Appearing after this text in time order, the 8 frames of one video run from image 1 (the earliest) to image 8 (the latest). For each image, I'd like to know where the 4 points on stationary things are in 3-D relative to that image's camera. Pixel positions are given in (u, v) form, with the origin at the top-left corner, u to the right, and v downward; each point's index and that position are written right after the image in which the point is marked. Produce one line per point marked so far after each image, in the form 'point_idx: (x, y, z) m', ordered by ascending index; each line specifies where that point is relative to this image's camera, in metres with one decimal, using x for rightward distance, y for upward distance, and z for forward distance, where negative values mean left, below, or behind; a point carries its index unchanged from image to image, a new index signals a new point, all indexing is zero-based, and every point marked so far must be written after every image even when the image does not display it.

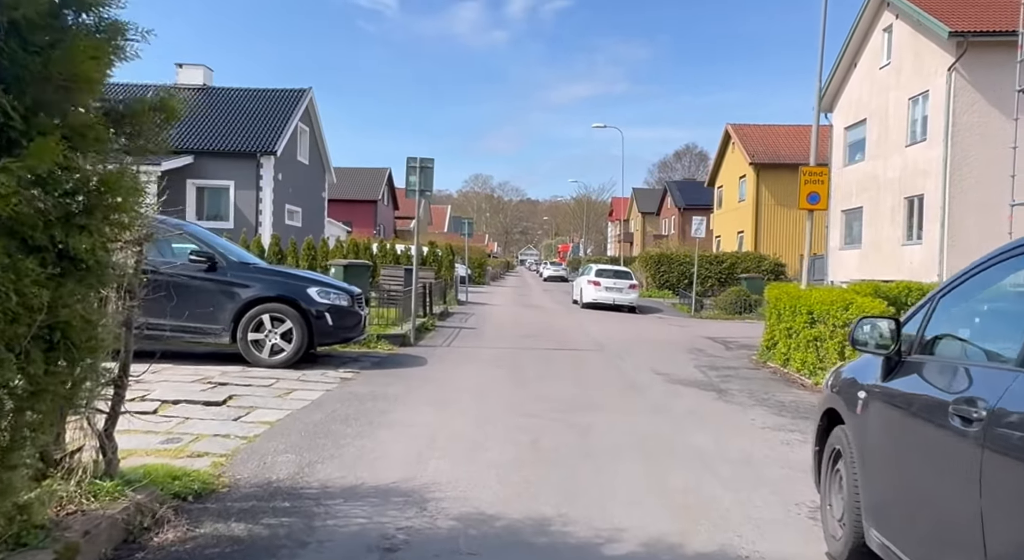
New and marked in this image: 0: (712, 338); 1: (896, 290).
0: (+4.3, -1.3, +17.3) m
1: (+7.1, -0.2, +14.9) m
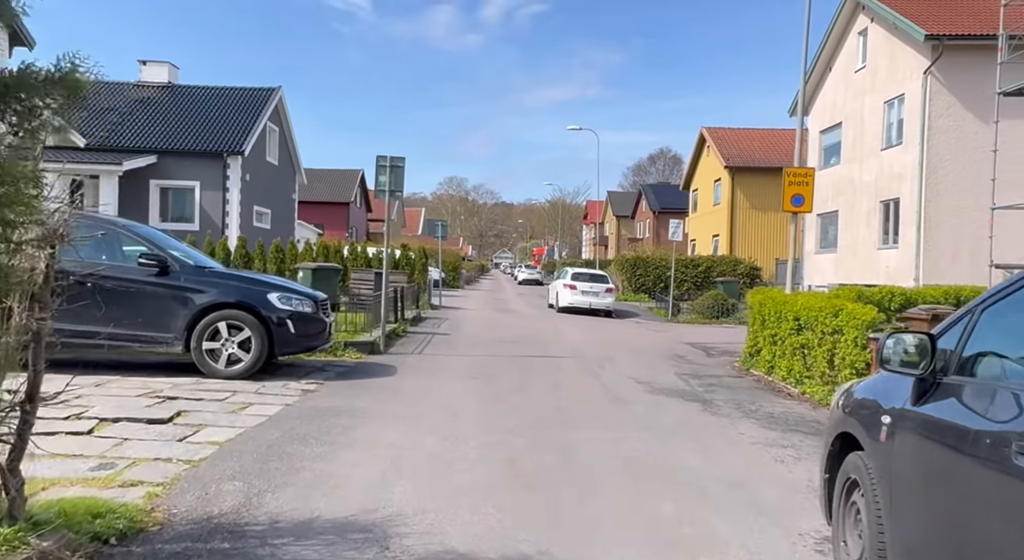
0: (+3.8, -1.4, +16.9) m
1: (+6.6, -0.2, +14.6) m
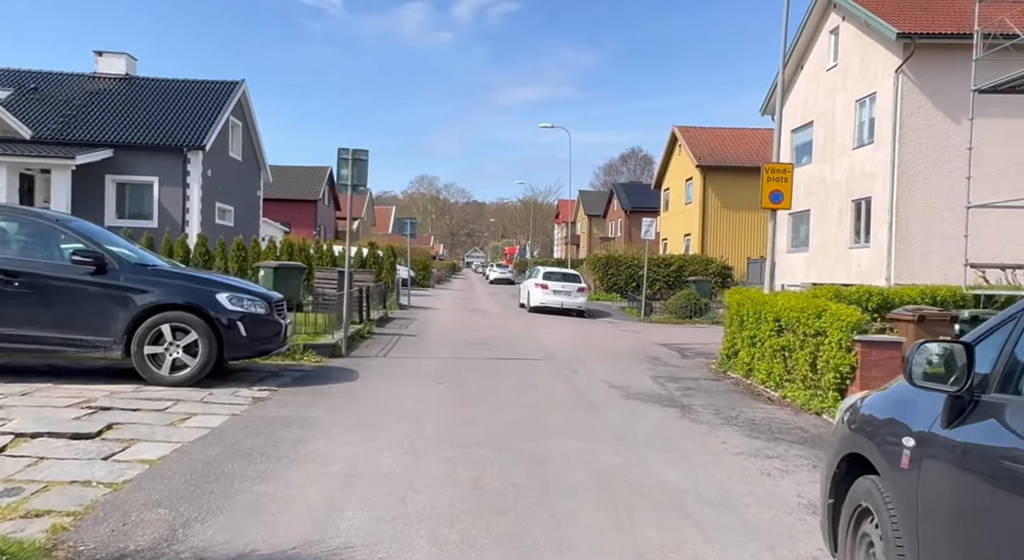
0: (+3.1, -1.3, +16.4) m
1: (+6.1, -0.2, +14.2) m
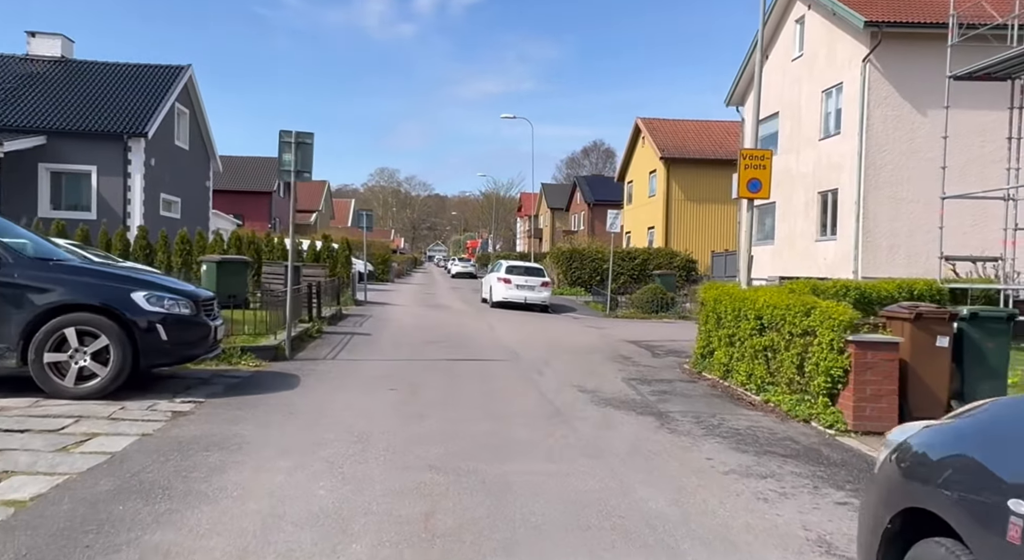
0: (+2.4, -1.2, +15.6) m
1: (+5.4, -0.1, +13.6) m
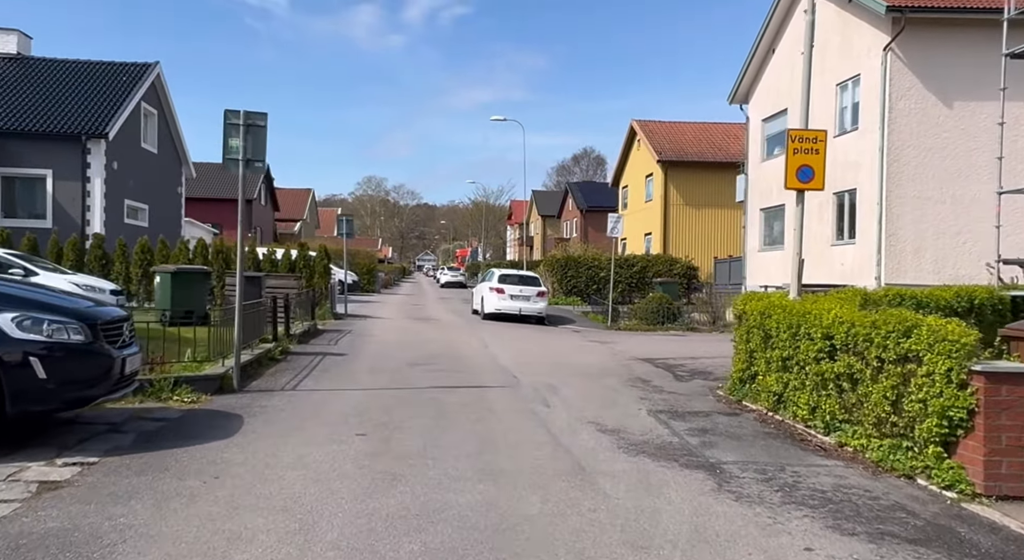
0: (+2.3, -1.4, +13.6) m
1: (+5.4, -0.2, +11.6) m
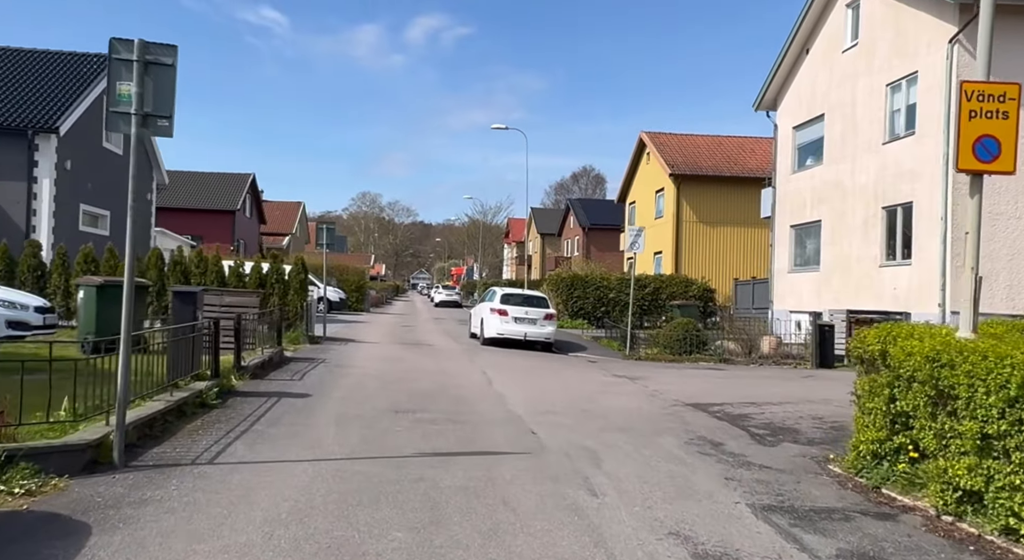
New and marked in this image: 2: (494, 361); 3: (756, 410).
0: (+2.5, -1.7, +10.5) m
1: (+5.6, -0.5, +8.5) m
2: (-0.4, -1.7, +17.4) m
3: (+3.3, -1.7, +10.8) m
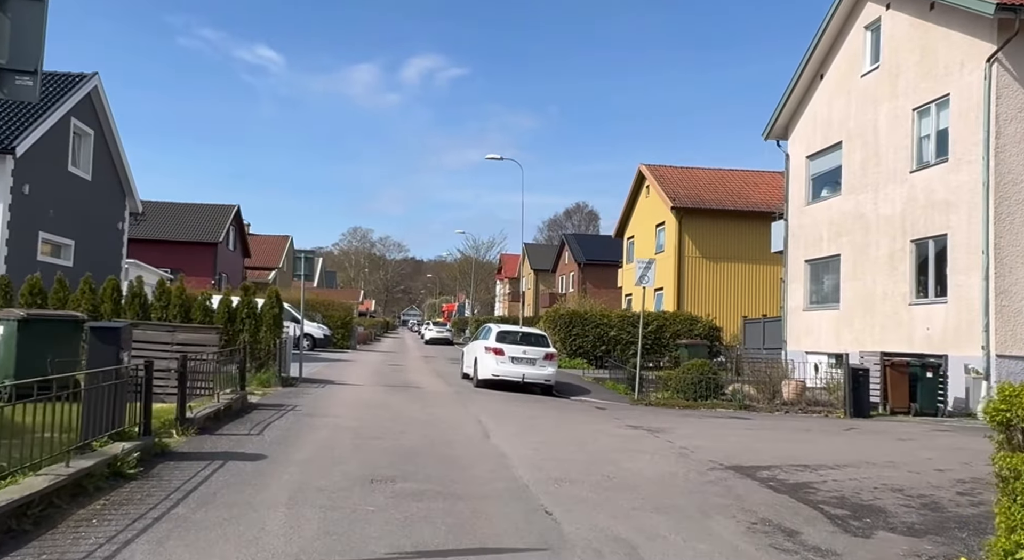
0: (+2.6, -2.1, +8.5) m
1: (+5.7, -0.9, +6.6) m
2: (-0.4, -2.4, +15.4) m
3: (+3.3, -2.1, +8.8) m
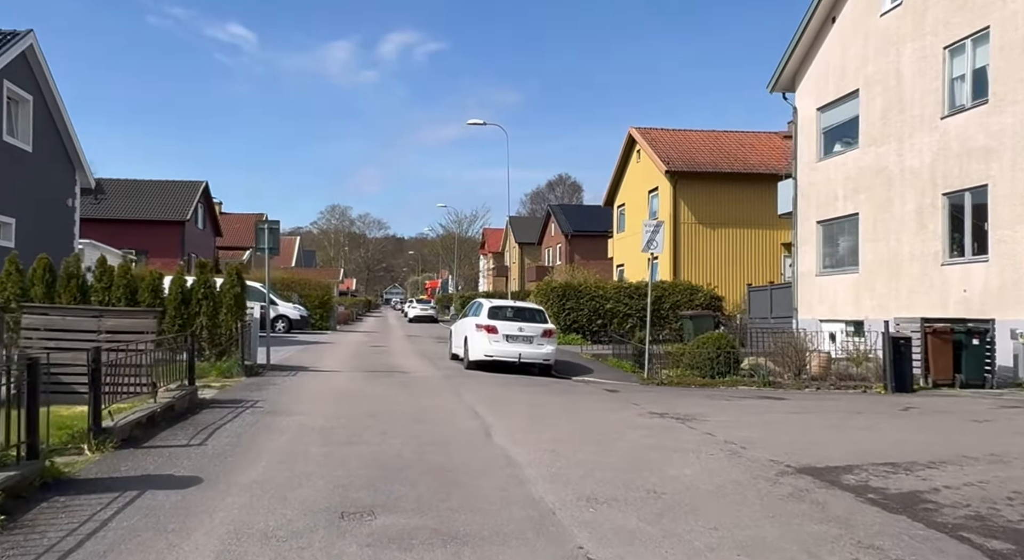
0: (+2.7, -1.7, +6.5) m
1: (+5.8, -0.4, +4.6) m
2: (-0.4, -1.9, +13.3) m
3: (+3.4, -1.7, +6.8) m
